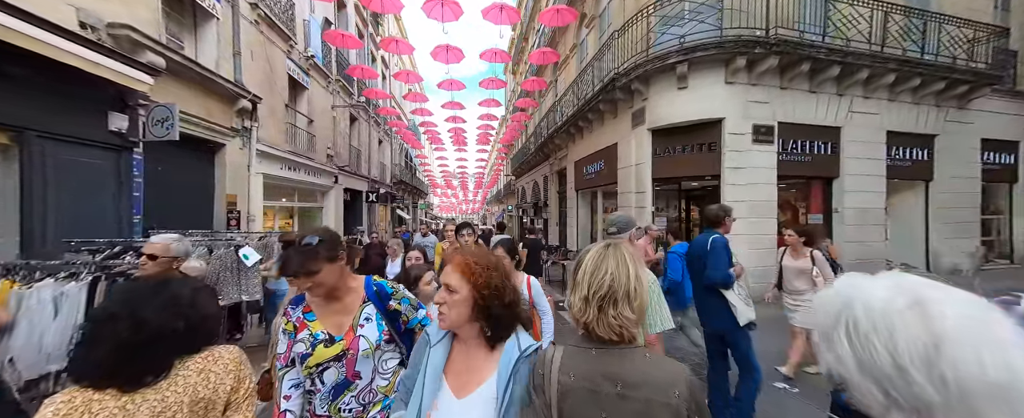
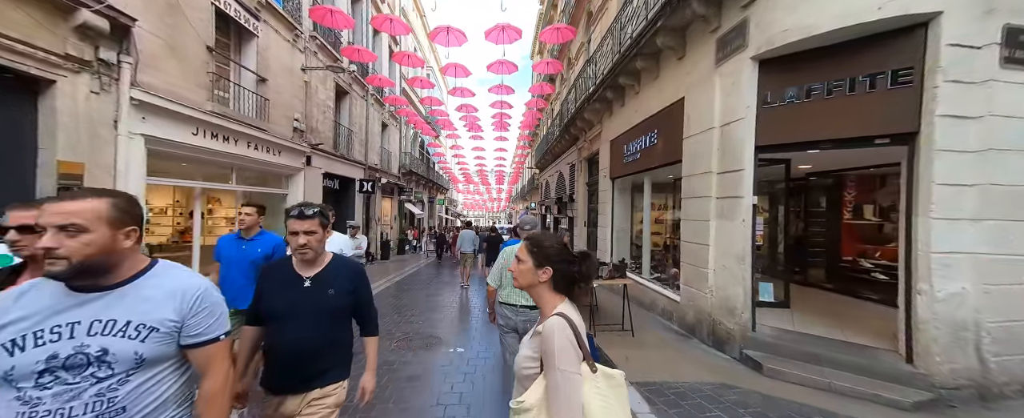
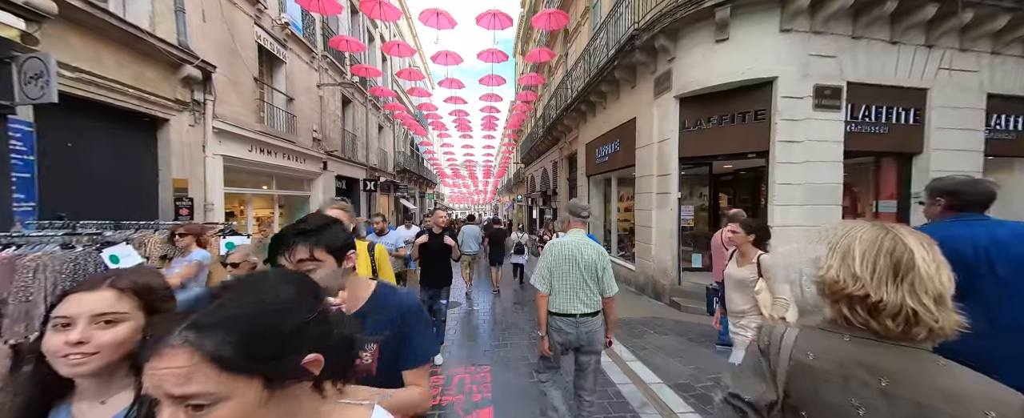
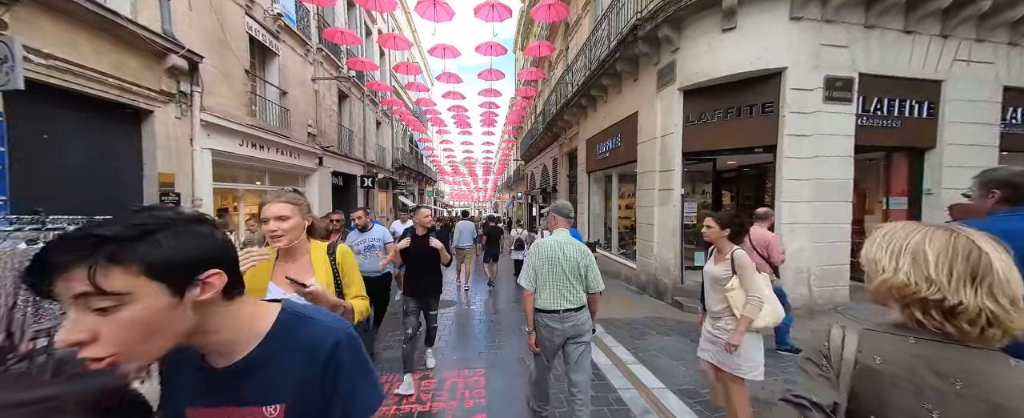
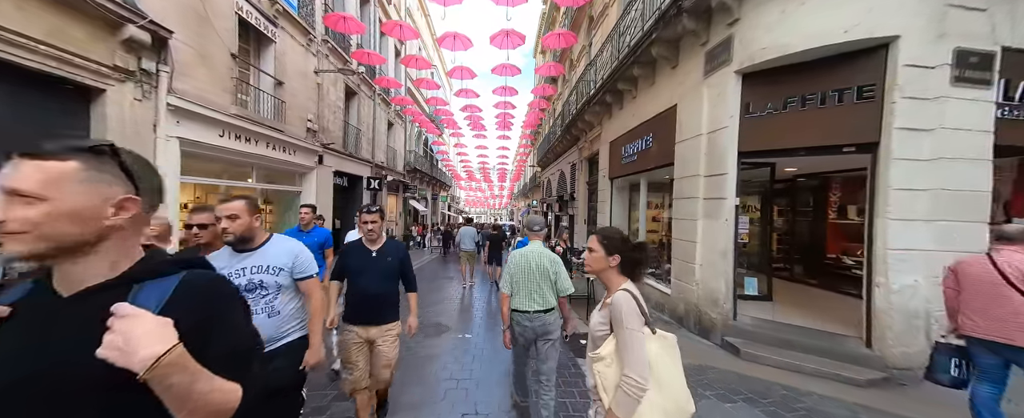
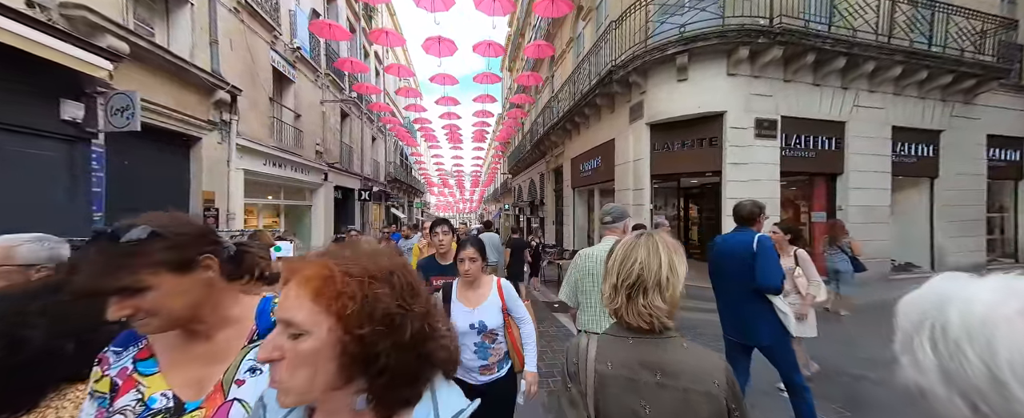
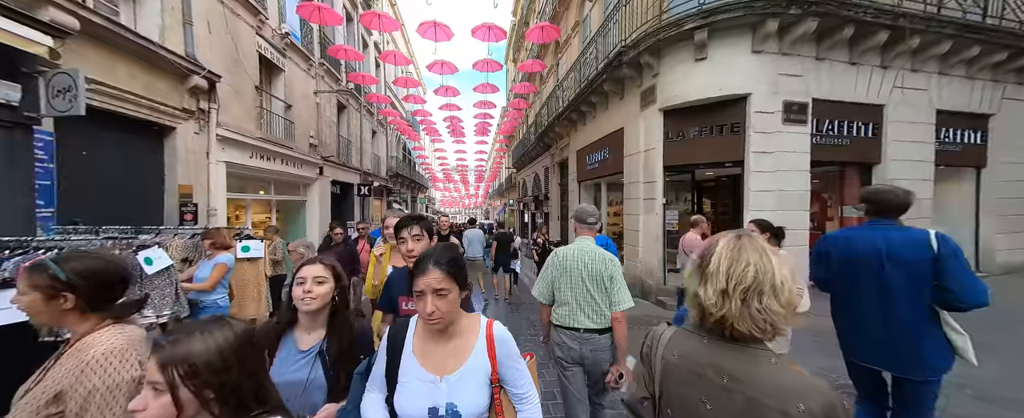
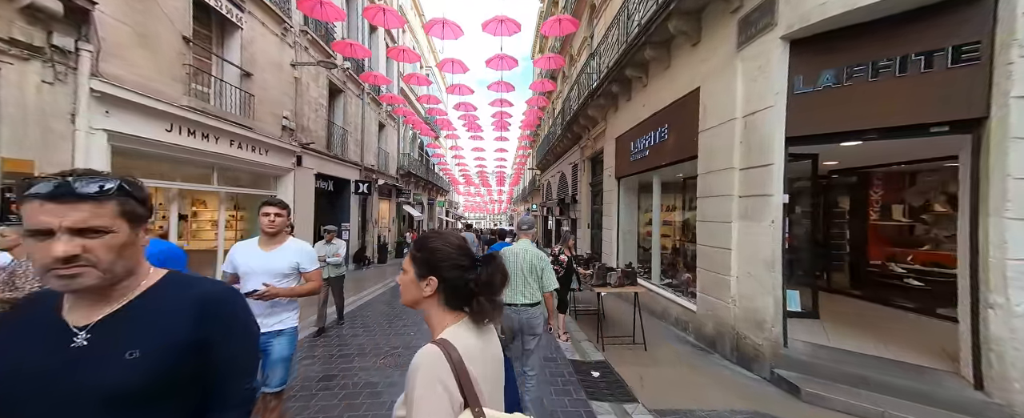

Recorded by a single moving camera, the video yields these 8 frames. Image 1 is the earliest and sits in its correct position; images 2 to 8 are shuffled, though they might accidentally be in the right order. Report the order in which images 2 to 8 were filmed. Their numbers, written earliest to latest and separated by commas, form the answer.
6, 7, 3, 4, 5, 2, 8
